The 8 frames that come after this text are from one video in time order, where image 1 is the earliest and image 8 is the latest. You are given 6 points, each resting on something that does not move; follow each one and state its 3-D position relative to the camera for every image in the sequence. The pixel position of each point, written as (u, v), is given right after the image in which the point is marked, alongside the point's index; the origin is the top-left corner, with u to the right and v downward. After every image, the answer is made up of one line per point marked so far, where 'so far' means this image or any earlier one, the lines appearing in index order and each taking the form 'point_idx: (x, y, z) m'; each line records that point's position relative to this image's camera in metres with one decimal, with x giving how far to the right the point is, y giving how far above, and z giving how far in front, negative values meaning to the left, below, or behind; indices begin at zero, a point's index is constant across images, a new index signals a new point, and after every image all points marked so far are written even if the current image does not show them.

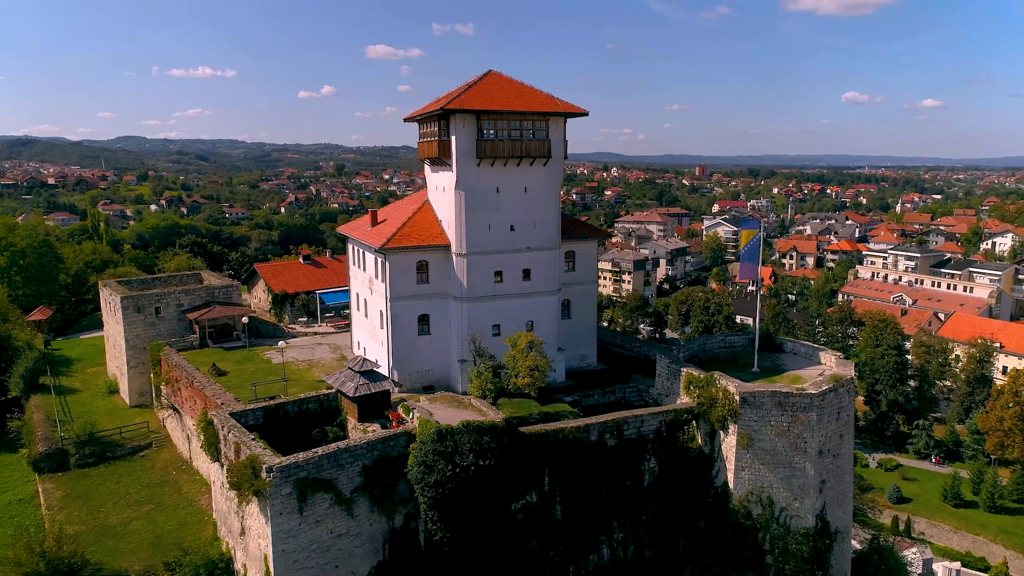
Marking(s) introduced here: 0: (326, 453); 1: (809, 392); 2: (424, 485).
0: (-5.0, -4.4, +16.8) m
1: (+9.3, -3.2, +19.7) m
2: (-2.3, -5.3, +17.2) m
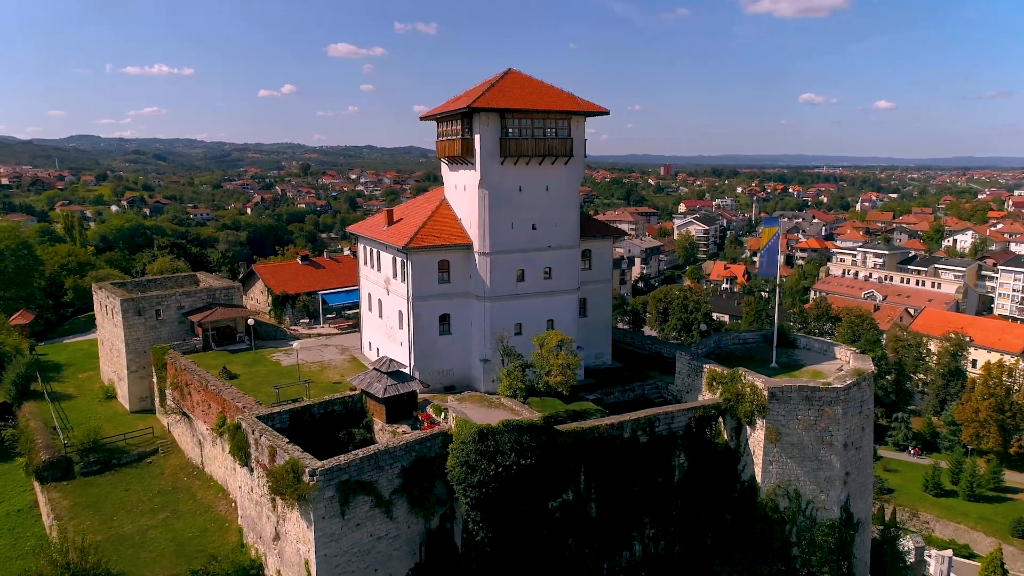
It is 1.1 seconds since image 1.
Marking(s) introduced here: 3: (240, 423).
0: (-3.8, -4.4, +16.6) m
1: (+10.3, -3.1, +20.0) m
2: (-1.2, -5.3, +17.0) m
3: (-8.2, -4.1, +19.1) m
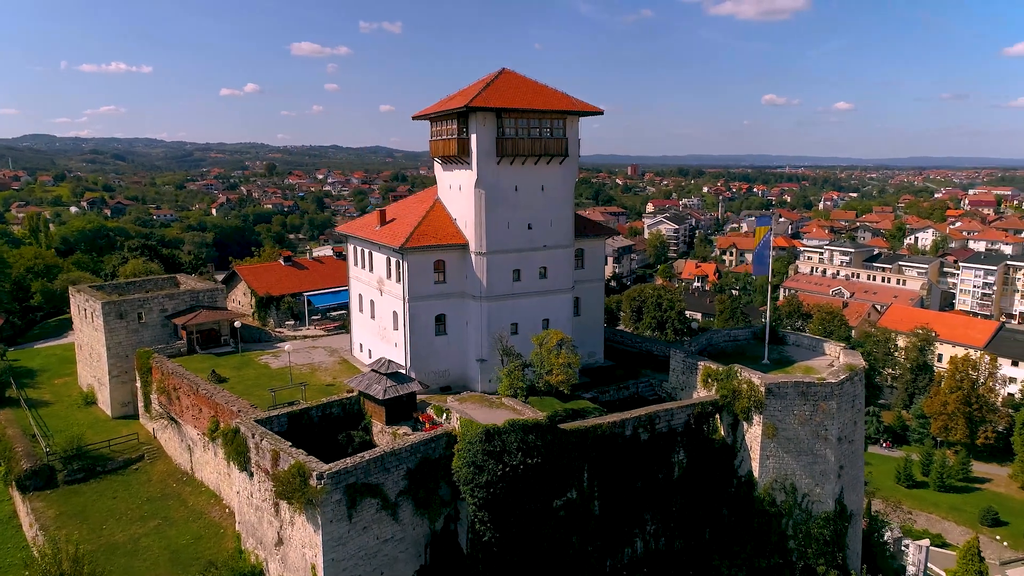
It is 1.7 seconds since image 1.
0: (-3.6, -4.4, +16.4) m
1: (+10.3, -3.0, +20.4) m
2: (-1.0, -5.3, +17.0) m
3: (-8.1, -4.1, +18.8) m
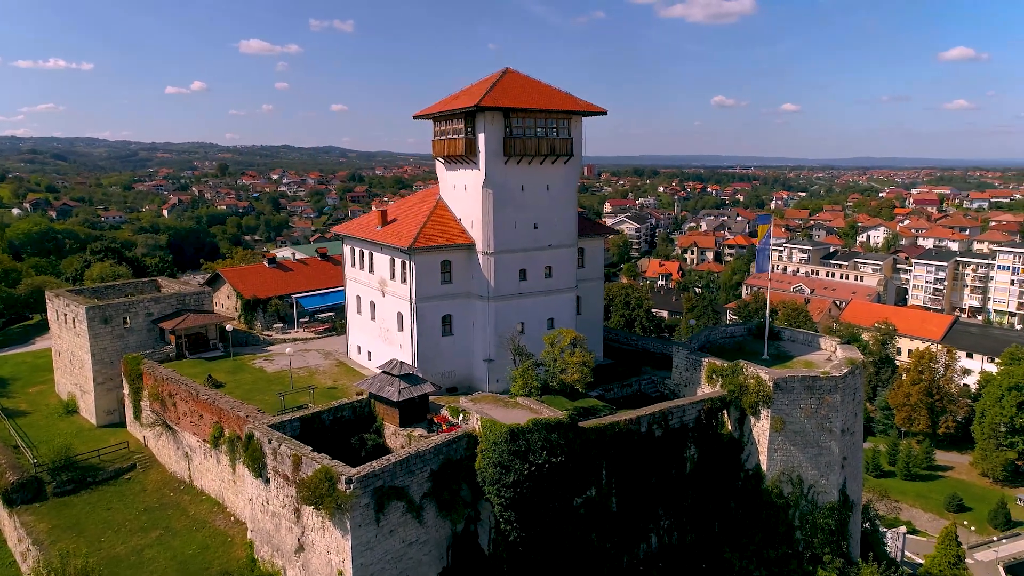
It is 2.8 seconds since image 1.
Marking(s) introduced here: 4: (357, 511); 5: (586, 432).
0: (-2.9, -4.4, +16.2) m
1: (+10.7, -2.9, +21.0) m
2: (-0.3, -5.3, +16.9) m
3: (-7.6, -4.2, +18.3) m
4: (-3.7, -5.4, +15.3) m
5: (+2.1, -4.2, +18.4) m
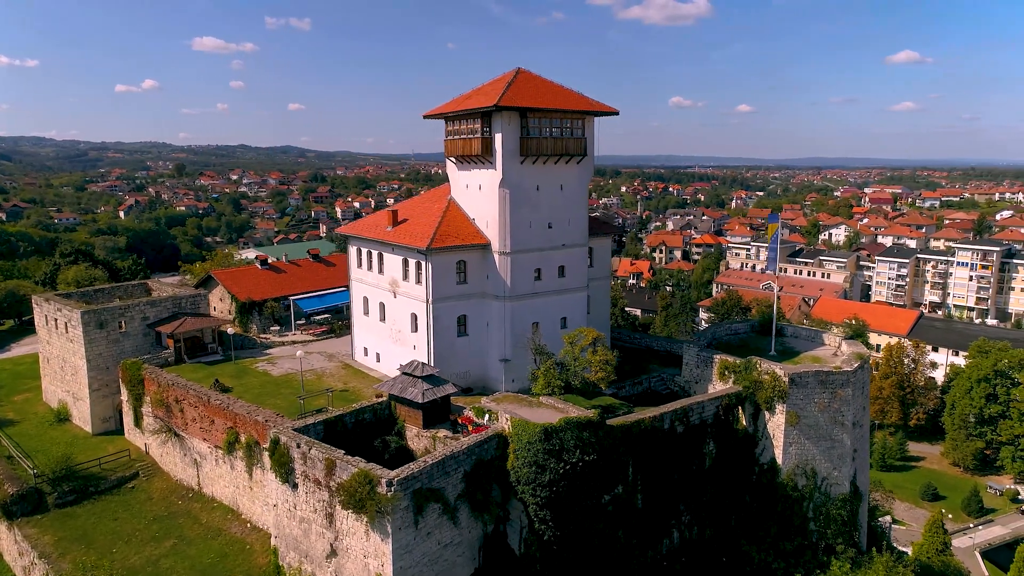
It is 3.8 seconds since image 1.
0: (-2.0, -4.4, +16.1) m
1: (+11.4, -2.8, +21.6) m
2: (+0.6, -5.3, +17.0) m
3: (-6.7, -4.3, +18.0) m
4: (-2.7, -5.4, +15.1) m
5: (+3.0, -4.2, +18.5) m
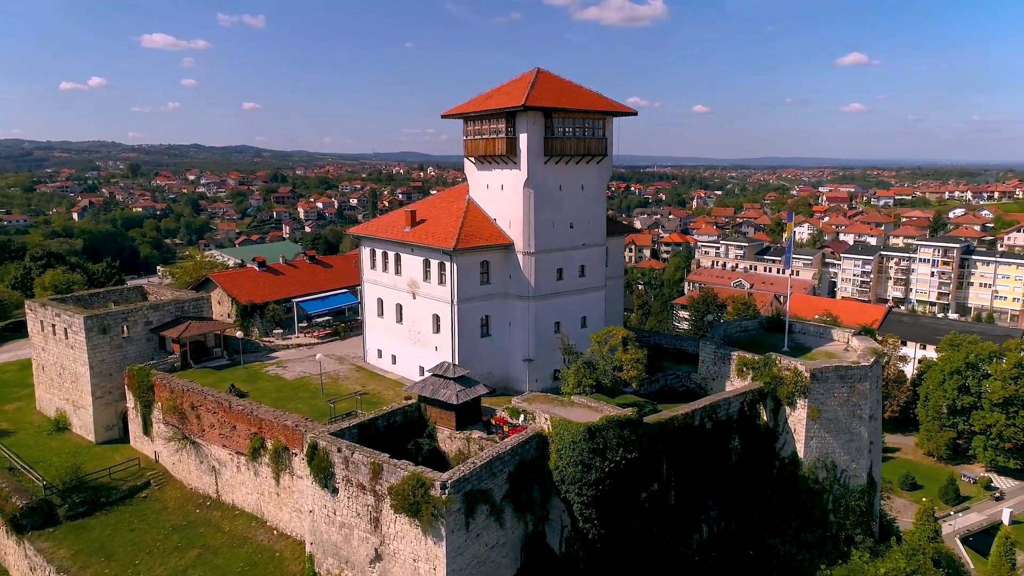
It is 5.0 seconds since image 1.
0: (-0.7, -4.4, +16.1) m
1: (+12.3, -2.7, +22.1) m
2: (+1.8, -5.3, +17.0) m
3: (-5.6, -4.3, +17.7) m
4: (-1.5, -5.4, +15.0) m
5: (+4.1, -4.1, +18.7) m
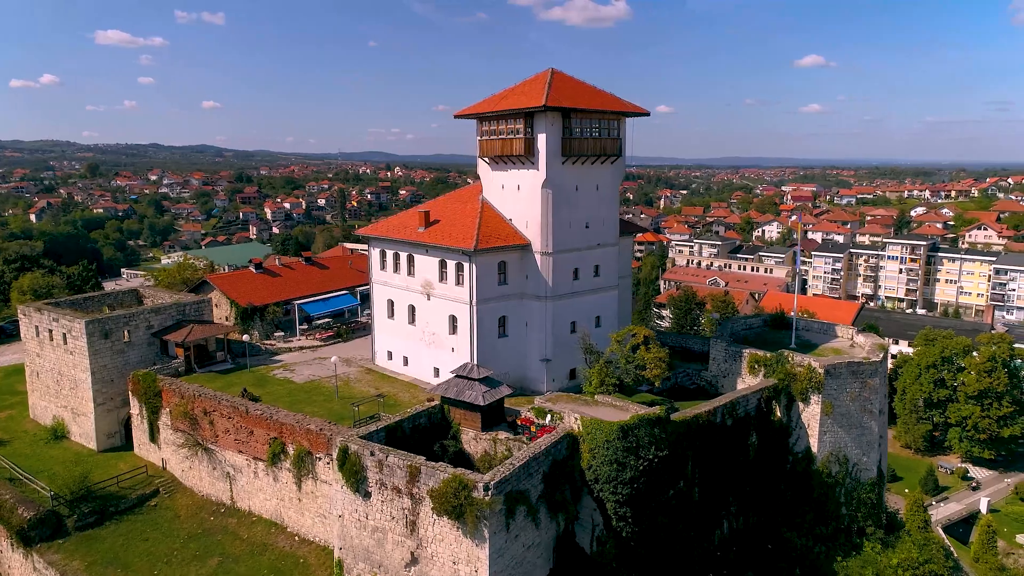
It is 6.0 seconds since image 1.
0: (+0.2, -4.5, +16.1) m
1: (+13.0, -2.6, +22.7) m
2: (+2.7, -5.3, +17.1) m
3: (-4.7, -4.4, +17.5) m
4: (-0.4, -5.5, +15.0) m
5: (+4.9, -4.1, +18.9) m
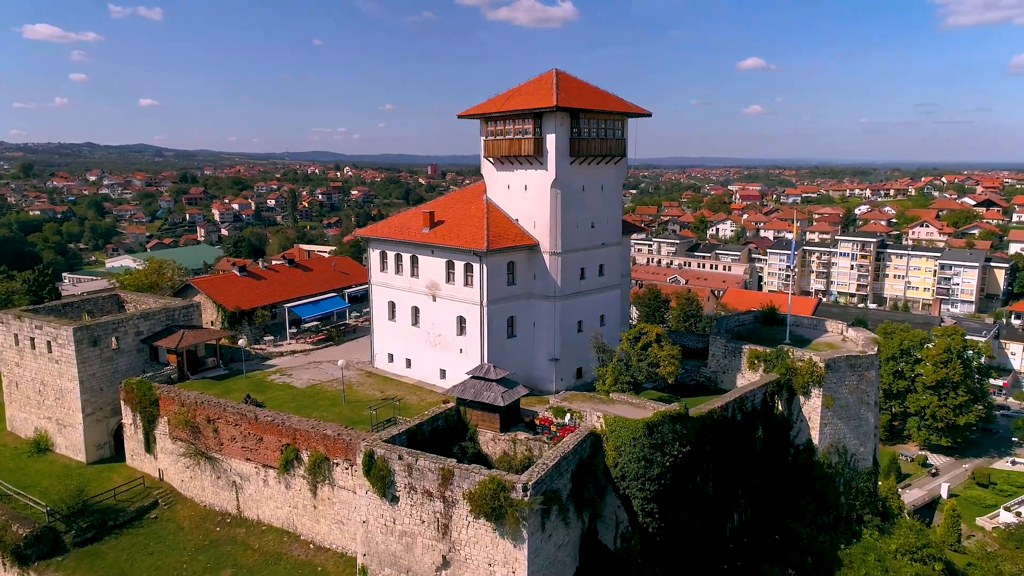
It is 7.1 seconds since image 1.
0: (+1.0, -4.5, +16.2) m
1: (+13.4, -2.5, +23.6) m
2: (+3.5, -5.3, +17.4) m
3: (-3.9, -4.5, +17.3) m
4: (+0.5, -5.5, +15.1) m
5: (+5.6, -4.1, +19.3) m
